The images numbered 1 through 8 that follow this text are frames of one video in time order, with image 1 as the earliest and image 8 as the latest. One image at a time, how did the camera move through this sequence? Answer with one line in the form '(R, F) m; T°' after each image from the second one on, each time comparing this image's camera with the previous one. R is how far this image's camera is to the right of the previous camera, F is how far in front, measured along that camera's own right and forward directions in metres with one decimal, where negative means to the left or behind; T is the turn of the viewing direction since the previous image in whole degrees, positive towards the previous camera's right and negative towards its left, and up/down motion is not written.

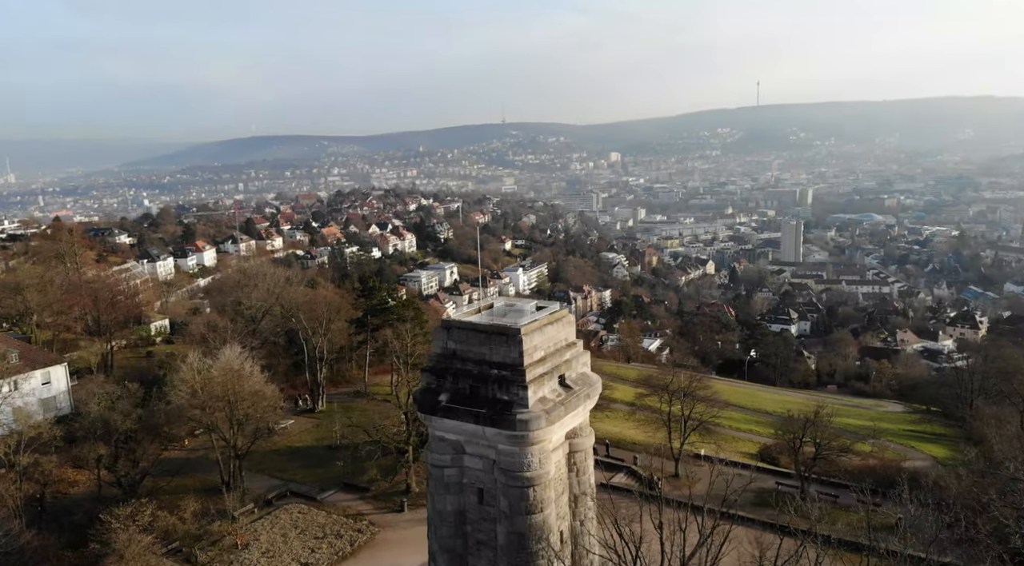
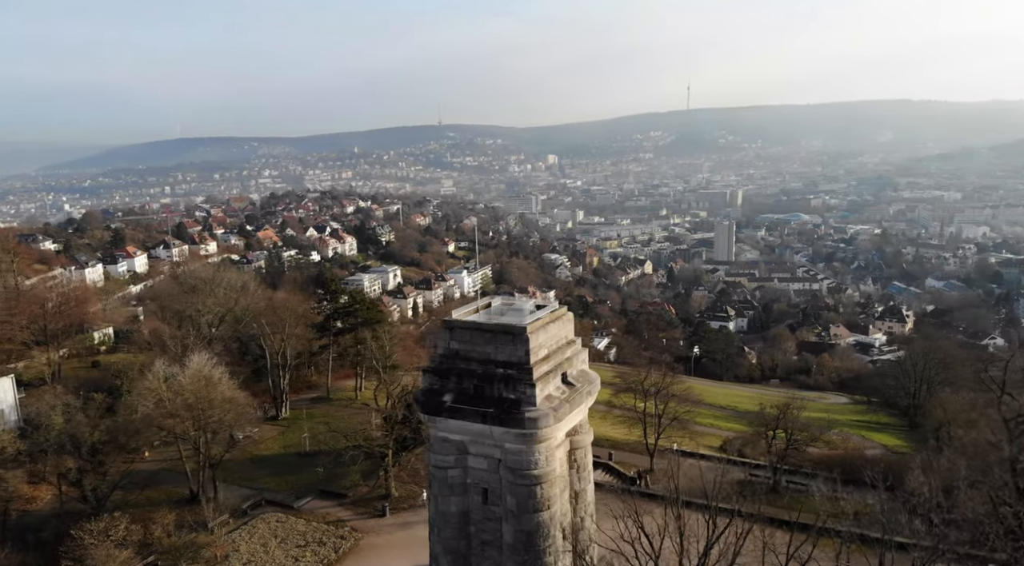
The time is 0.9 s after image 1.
(-1.6, 0.0) m; +5°
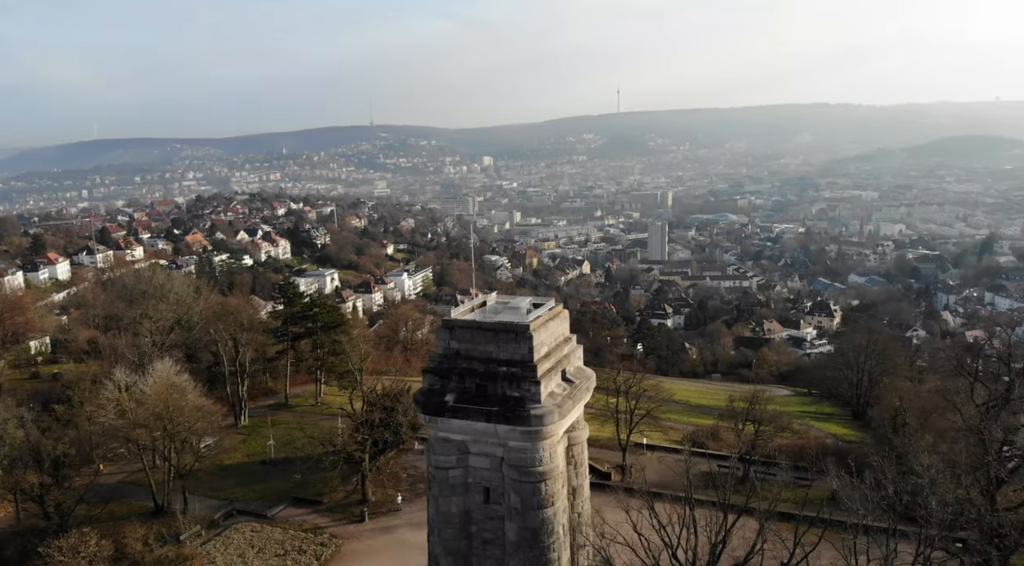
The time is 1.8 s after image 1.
(-1.7, 0.0) m; +6°
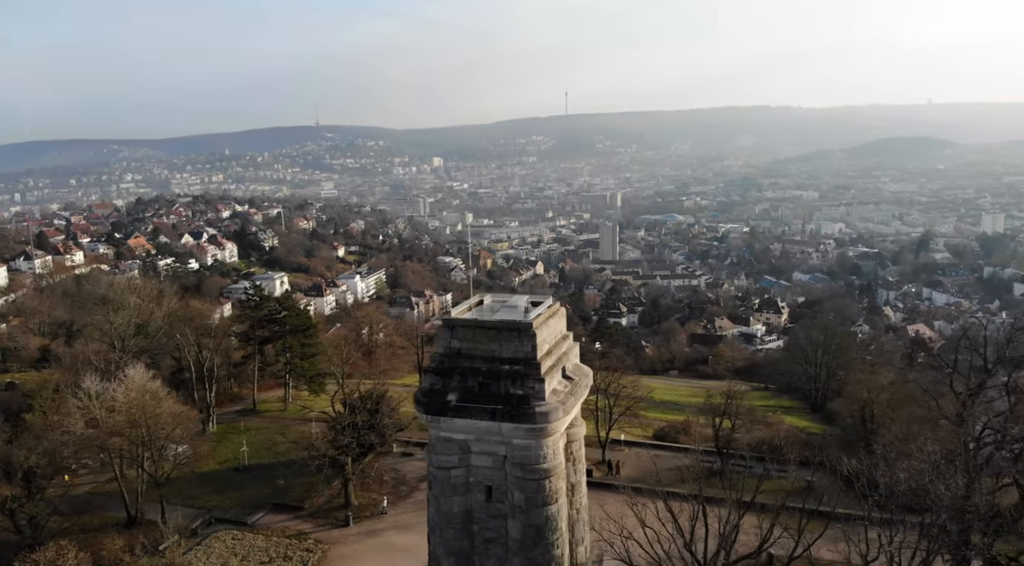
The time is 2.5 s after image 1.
(-1.3, 0.0) m; +4°
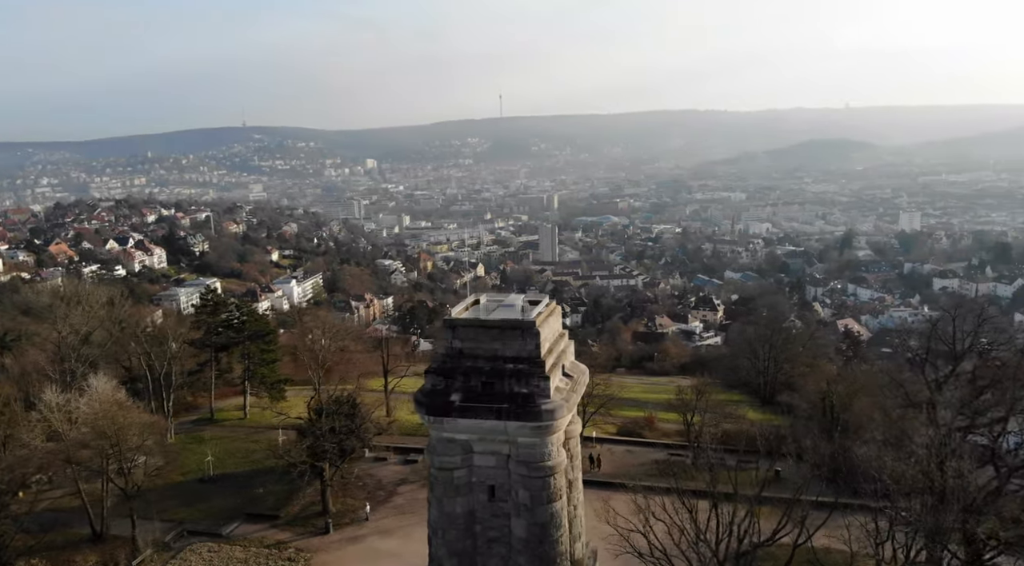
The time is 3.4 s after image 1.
(-1.7, 0.0) m; +6°
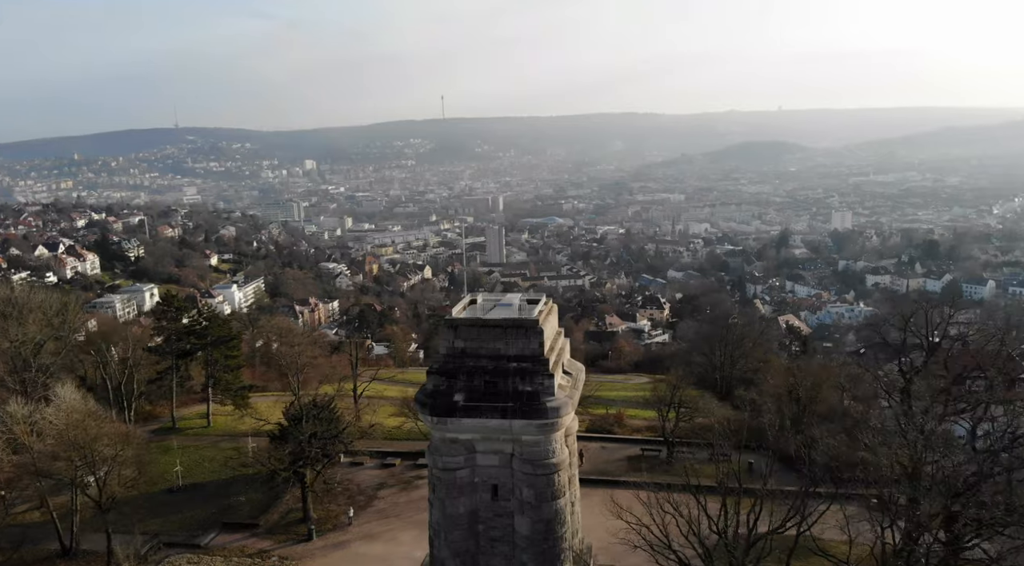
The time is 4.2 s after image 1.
(-1.5, 0.0) m; +5°
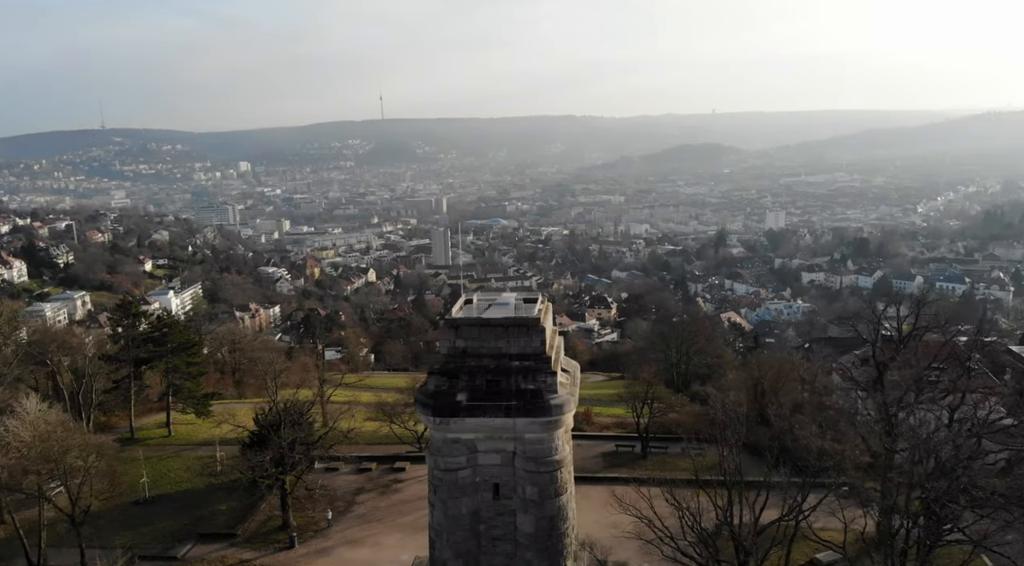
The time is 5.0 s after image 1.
(-1.5, +0.1) m; +5°
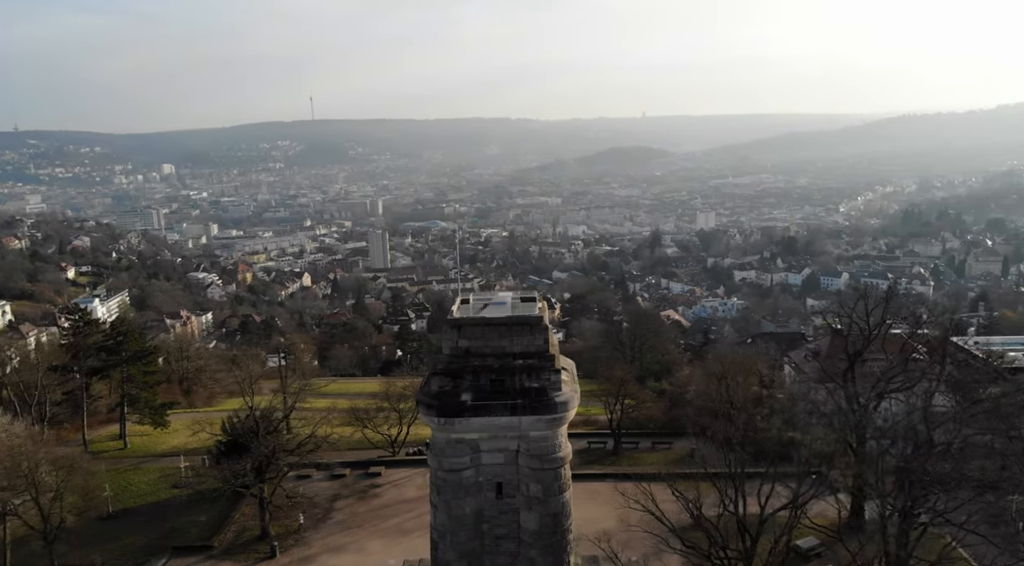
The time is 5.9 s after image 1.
(-1.6, +0.1) m; +6°
